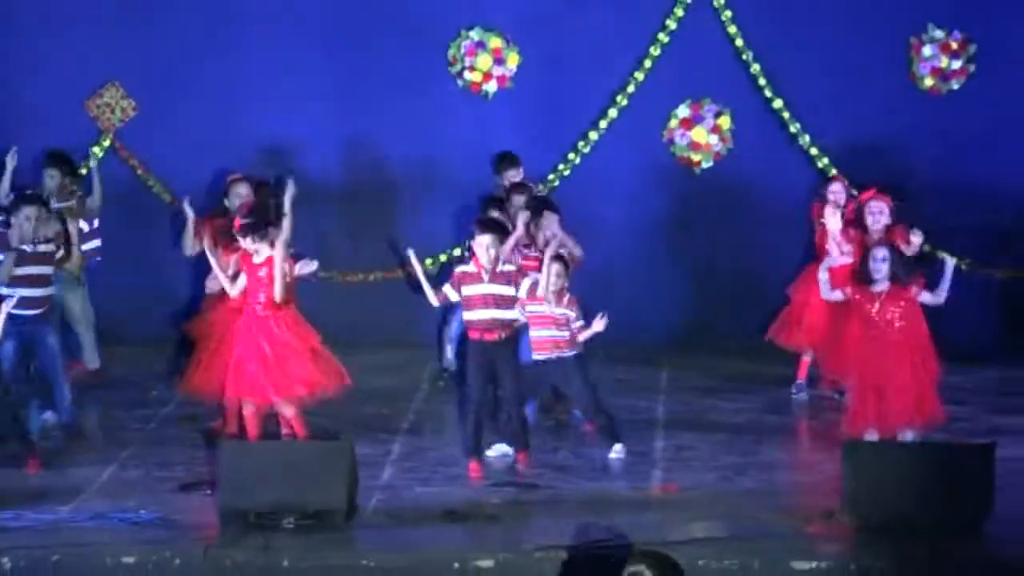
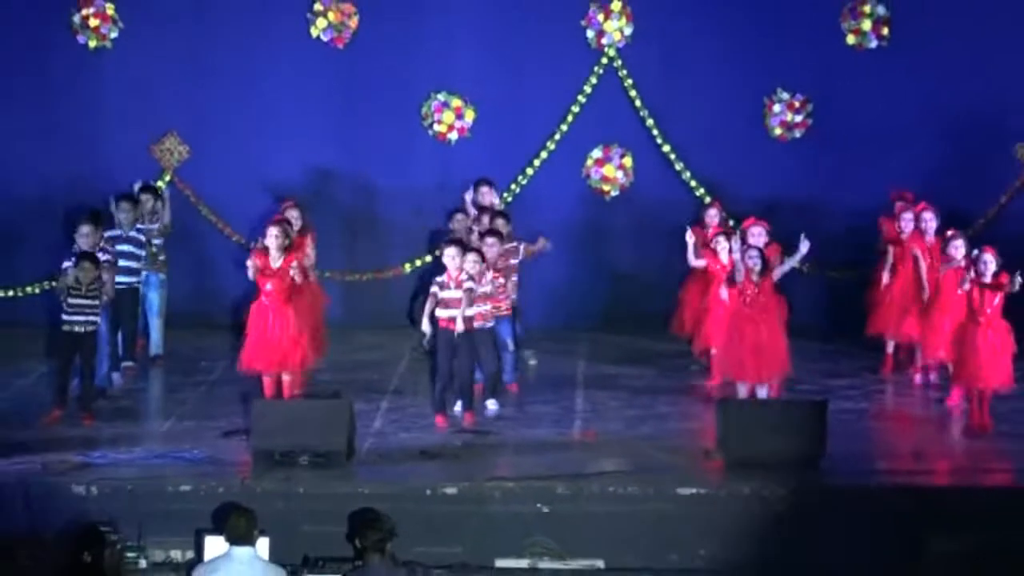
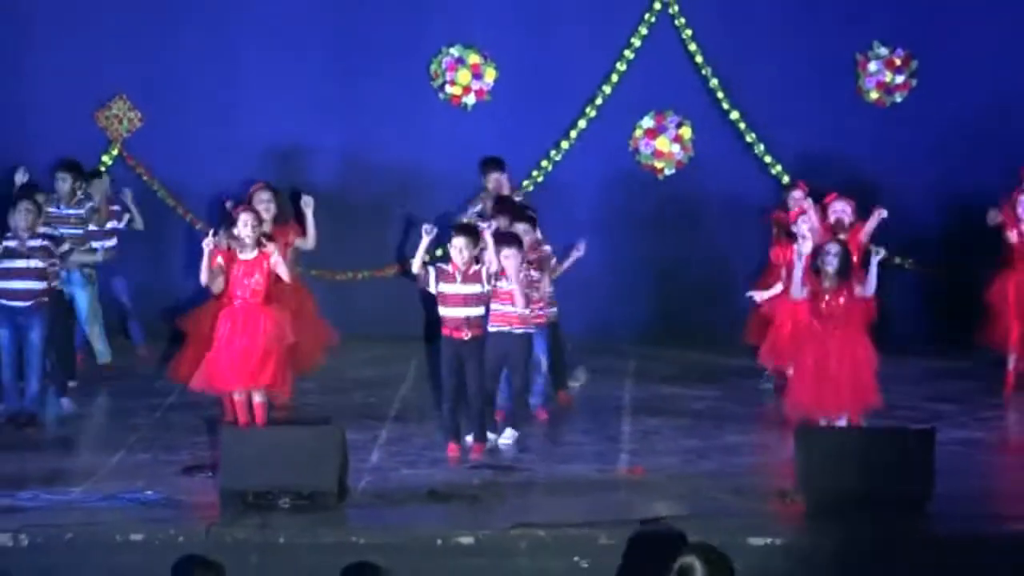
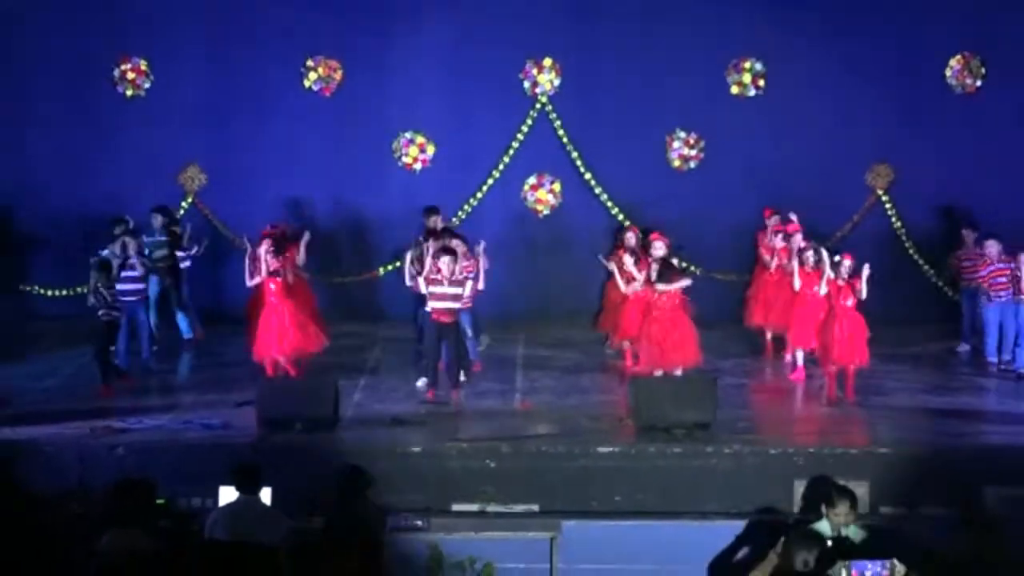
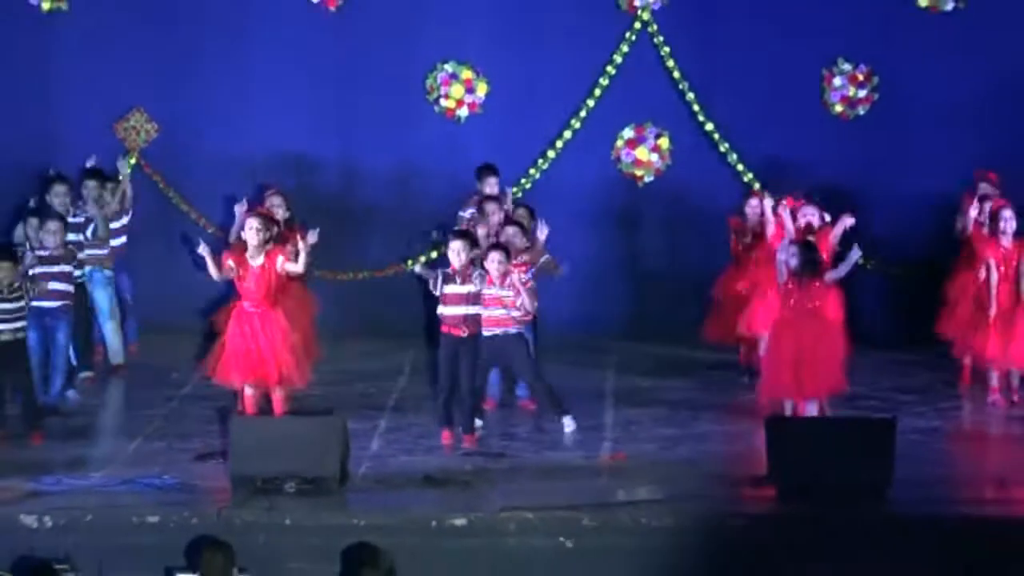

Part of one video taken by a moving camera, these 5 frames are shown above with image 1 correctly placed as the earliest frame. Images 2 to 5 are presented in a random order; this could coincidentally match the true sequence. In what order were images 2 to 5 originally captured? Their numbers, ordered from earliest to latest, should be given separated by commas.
3, 5, 2, 4
